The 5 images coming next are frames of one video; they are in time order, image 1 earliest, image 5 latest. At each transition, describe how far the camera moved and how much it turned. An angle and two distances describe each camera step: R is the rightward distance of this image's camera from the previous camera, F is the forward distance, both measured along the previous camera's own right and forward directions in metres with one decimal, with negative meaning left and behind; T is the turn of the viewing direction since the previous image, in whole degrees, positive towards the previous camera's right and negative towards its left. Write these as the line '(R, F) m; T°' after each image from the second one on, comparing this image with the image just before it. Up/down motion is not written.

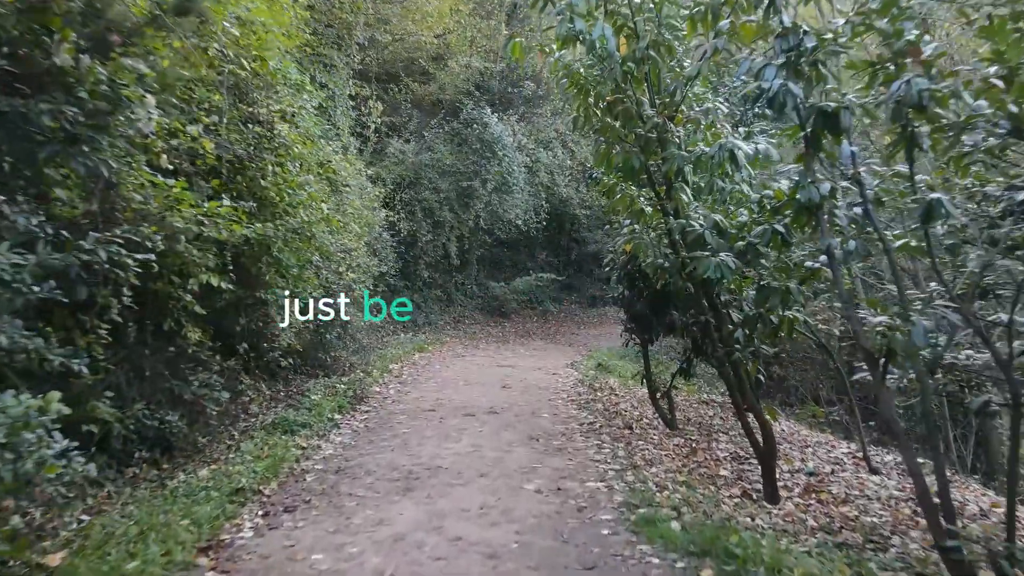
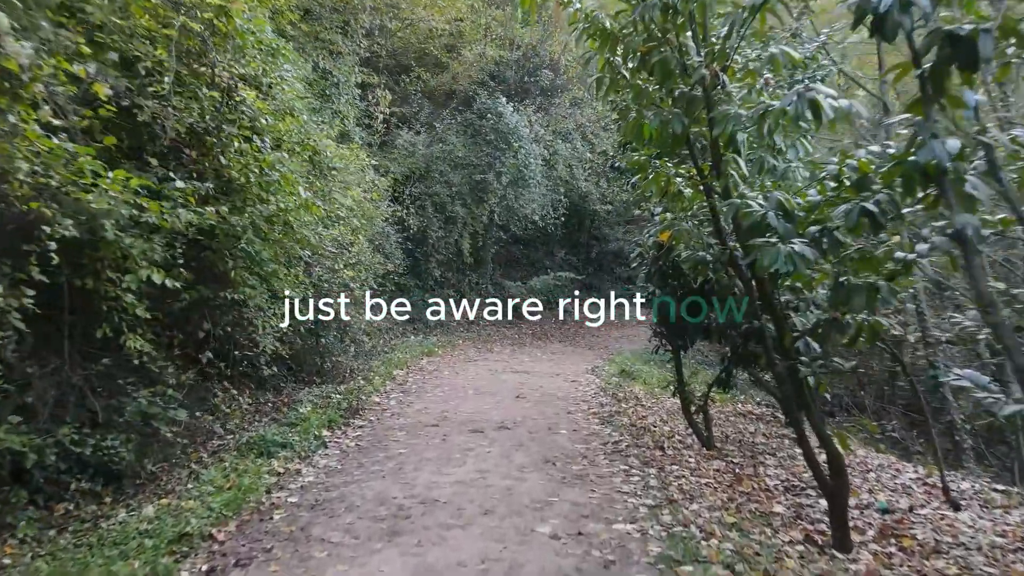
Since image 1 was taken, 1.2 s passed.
(+0.1, +1.1) m; -1°
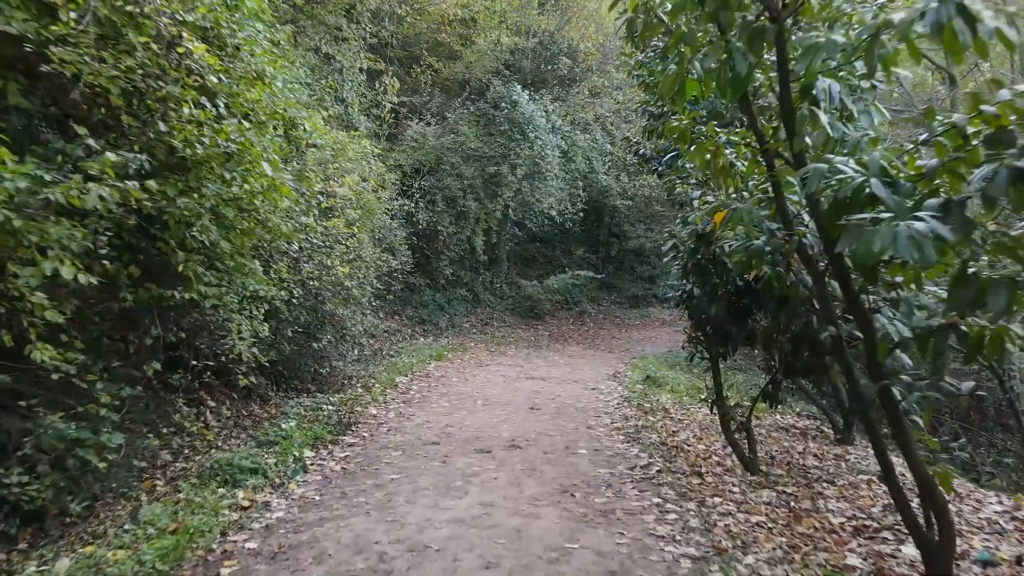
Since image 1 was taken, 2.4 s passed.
(+0.1, +1.1) m; -1°
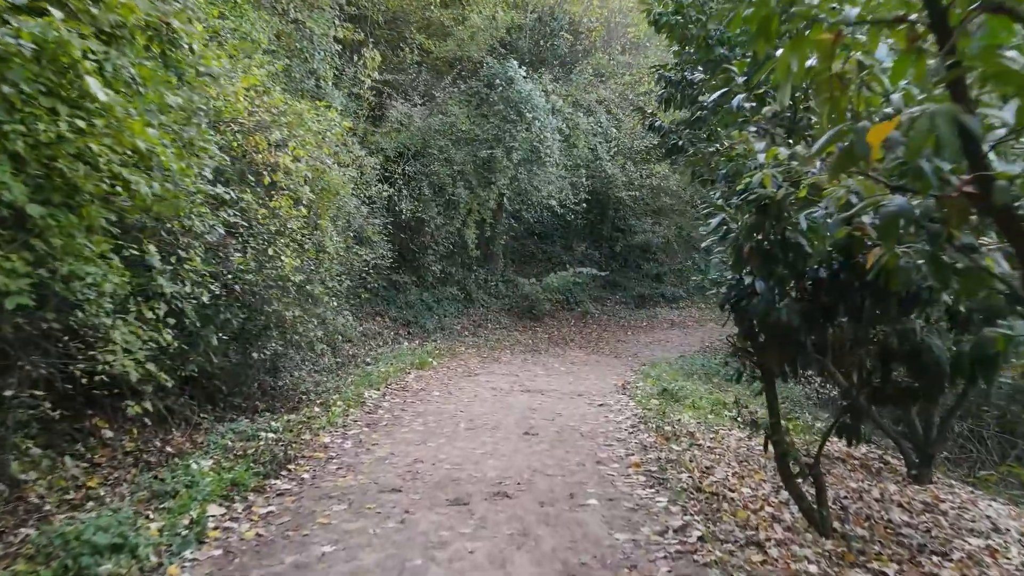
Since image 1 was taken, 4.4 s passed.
(+0.1, +1.8) m; 0°
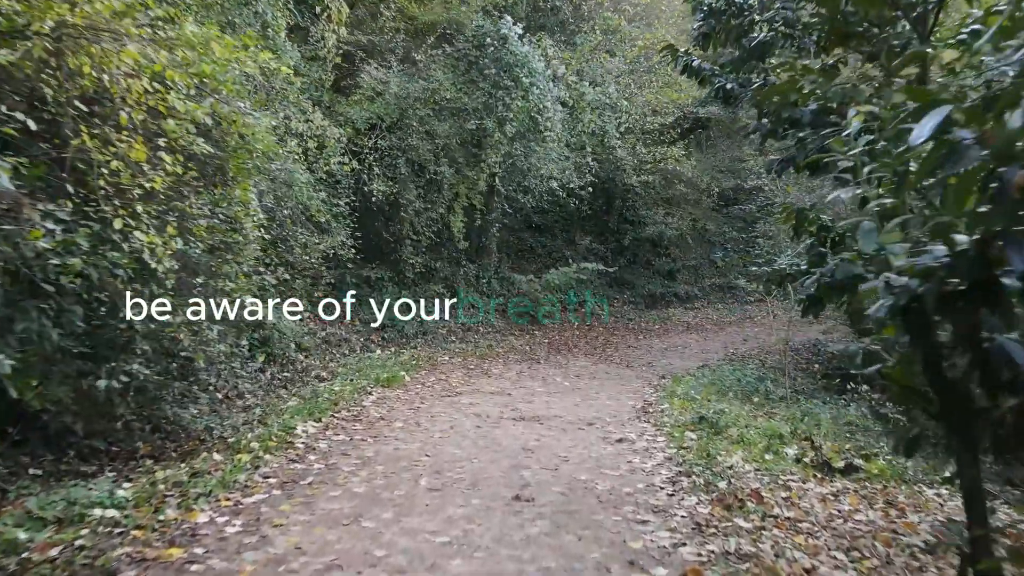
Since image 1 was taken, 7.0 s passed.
(+0.1, +2.5) m; 0°
